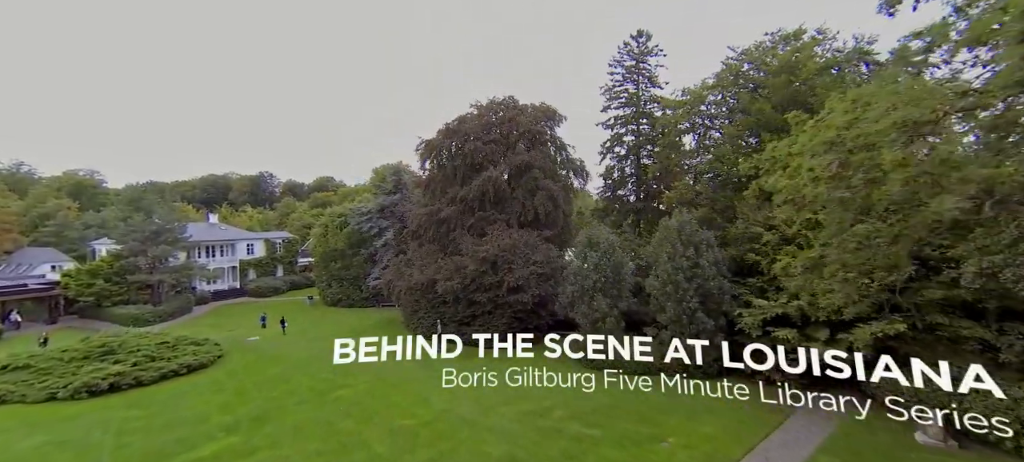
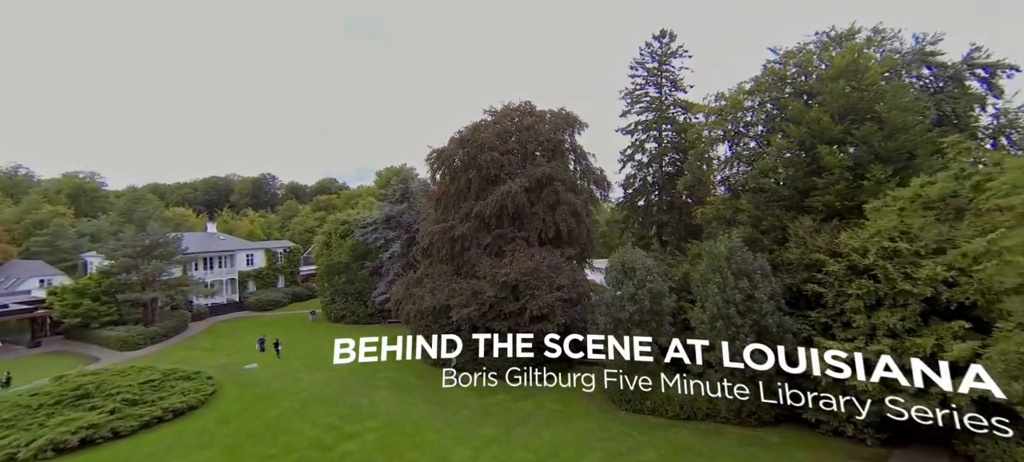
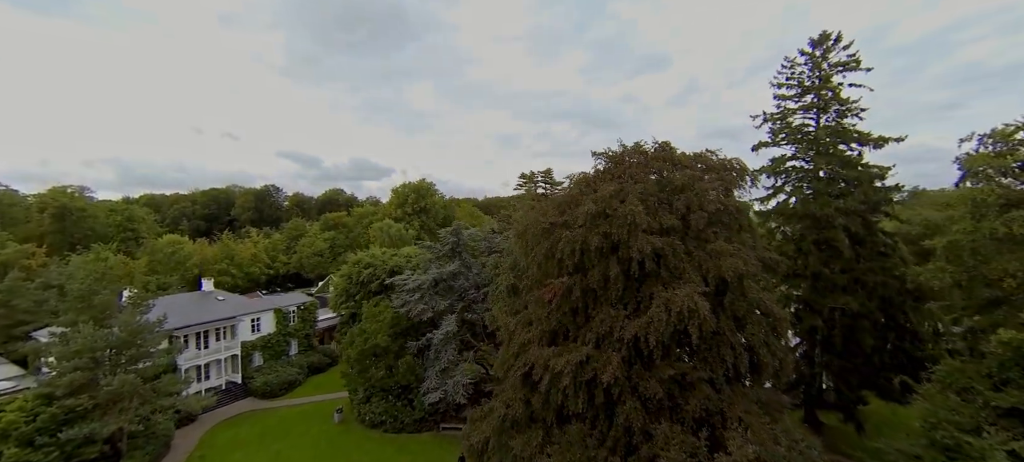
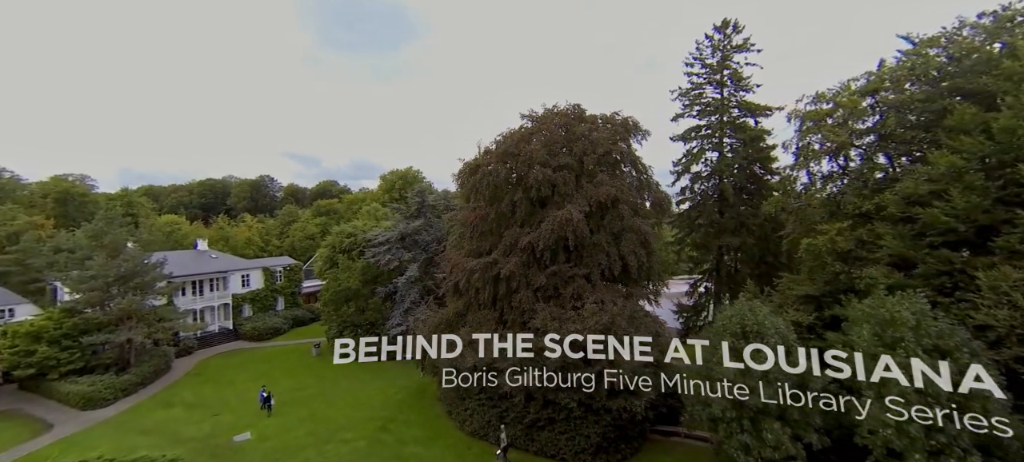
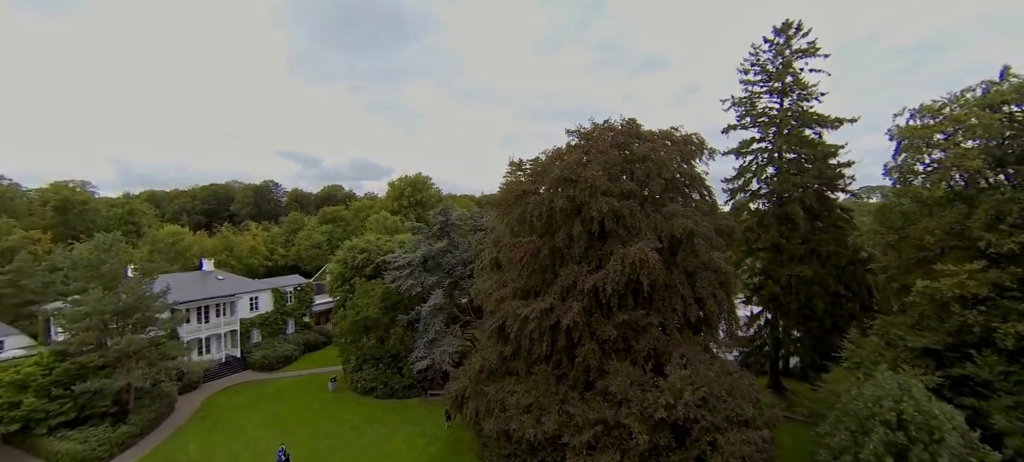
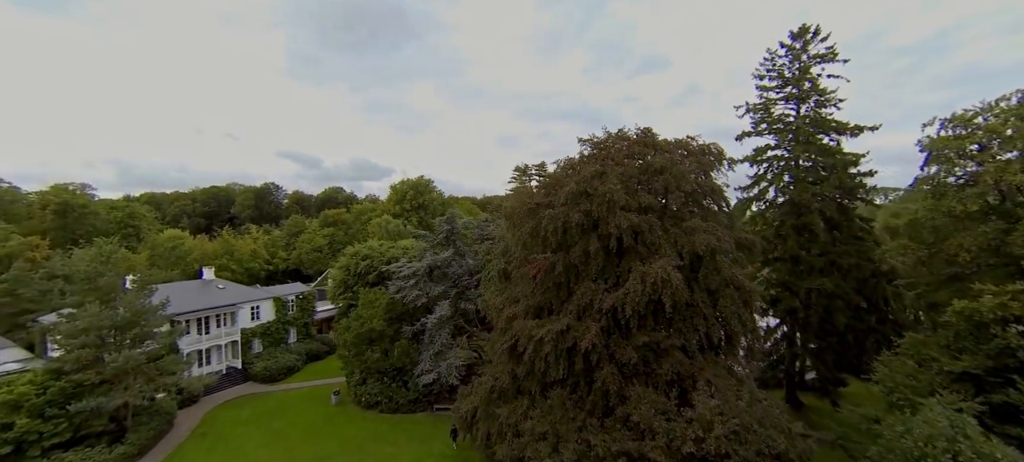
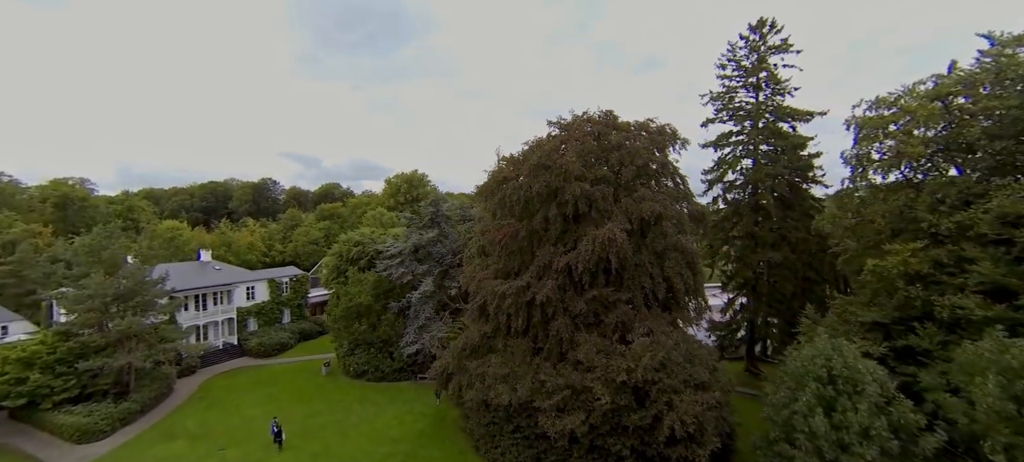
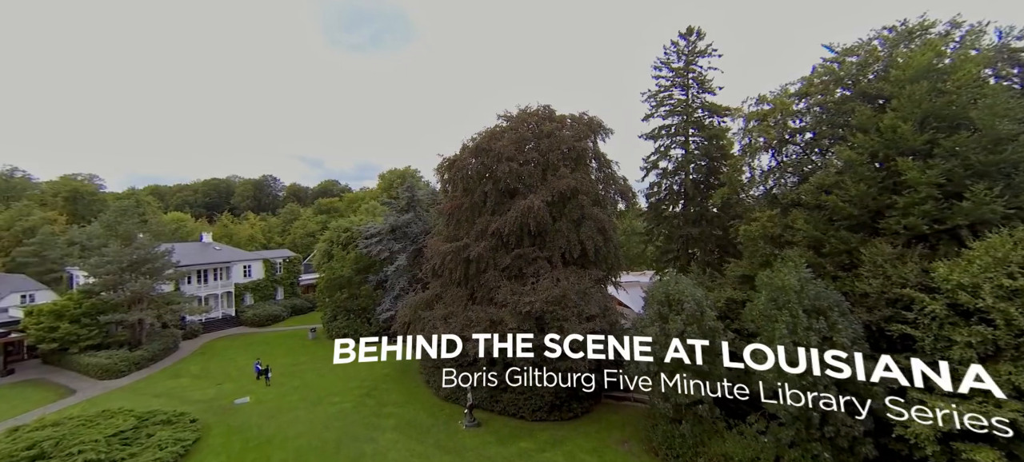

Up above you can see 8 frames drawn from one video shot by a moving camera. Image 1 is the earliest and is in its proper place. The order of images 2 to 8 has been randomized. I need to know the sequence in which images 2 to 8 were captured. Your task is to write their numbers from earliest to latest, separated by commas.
2, 8, 4, 7, 5, 6, 3
